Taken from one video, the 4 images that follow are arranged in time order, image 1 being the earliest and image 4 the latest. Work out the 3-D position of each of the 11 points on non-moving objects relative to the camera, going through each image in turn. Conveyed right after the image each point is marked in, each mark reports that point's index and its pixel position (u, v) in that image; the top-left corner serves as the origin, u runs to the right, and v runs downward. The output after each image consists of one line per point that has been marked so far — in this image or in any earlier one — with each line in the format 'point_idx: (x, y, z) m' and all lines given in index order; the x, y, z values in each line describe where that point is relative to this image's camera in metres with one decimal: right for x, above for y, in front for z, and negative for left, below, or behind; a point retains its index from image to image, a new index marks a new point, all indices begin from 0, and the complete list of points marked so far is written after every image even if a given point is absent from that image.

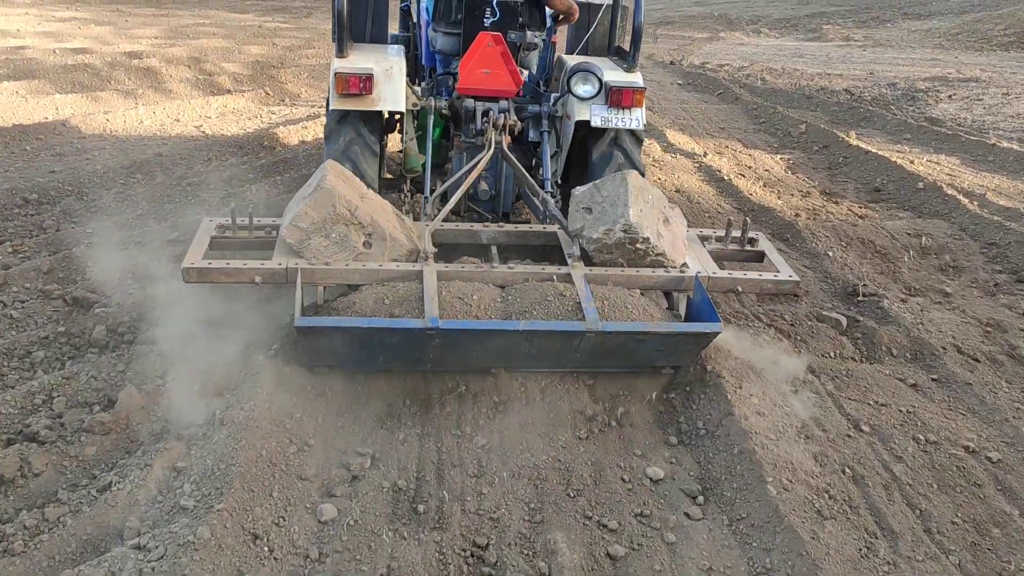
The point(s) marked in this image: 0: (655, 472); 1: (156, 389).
0: (+0.4, -0.5, +2.6) m
1: (-1.1, -0.3, +2.8) m
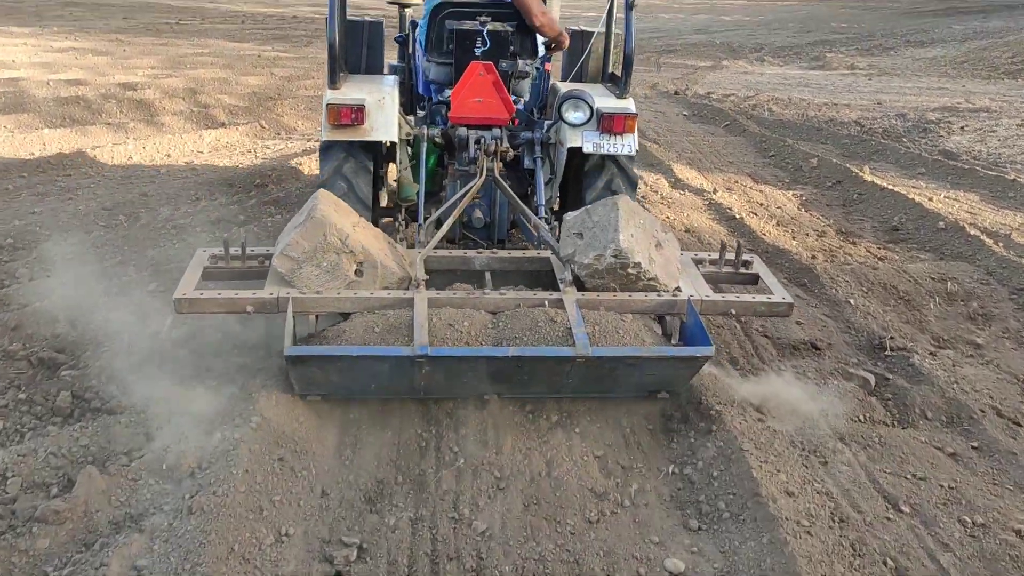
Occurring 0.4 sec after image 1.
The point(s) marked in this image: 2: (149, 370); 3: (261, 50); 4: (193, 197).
0: (+0.4, -0.7, +2.3) m
1: (-1.1, -0.5, +2.5) m
2: (-1.3, -0.3, +3.1) m
3: (-4.4, +4.2, +15.7) m
4: (-1.9, +0.5, +5.3) m
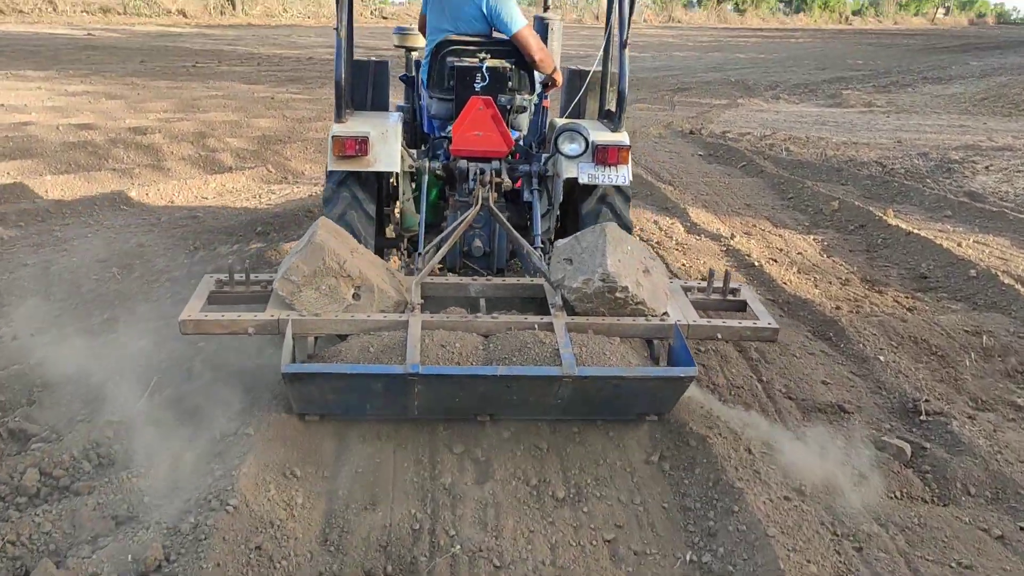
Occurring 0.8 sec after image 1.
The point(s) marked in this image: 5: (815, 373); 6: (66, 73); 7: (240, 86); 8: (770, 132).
0: (+0.4, -0.9, +2.1) m
1: (-1.1, -0.7, +2.3) m
2: (-1.3, -0.5, +2.9) m
3: (-4.2, +3.5, +15.7) m
4: (-1.9, +0.2, +5.2) m
5: (+1.3, -0.4, +3.8) m
6: (-8.7, +4.2, +17.4) m
7: (-5.0, +3.7, +16.4) m
8: (+3.4, +2.1, +11.9) m
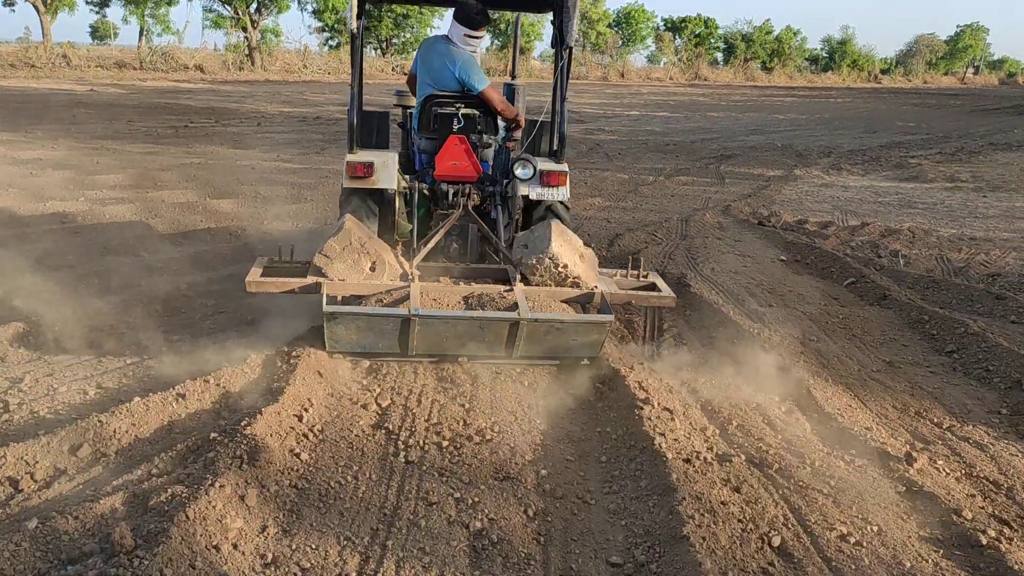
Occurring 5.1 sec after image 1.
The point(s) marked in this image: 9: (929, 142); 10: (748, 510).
0: (+0.4, -1.6, -0.5) m
1: (-1.1, -1.4, -0.1) m
2: (-1.3, -1.3, +0.5) m
3: (-3.8, +1.9, +13.6) m
4: (-1.8, -0.7, +2.8) m
5: (+1.3, -1.2, +1.3) m
6: (-8.3, +2.6, +15.3) m
7: (-4.7, +2.2, +14.3) m
8: (+3.7, +0.7, +9.5) m
9: (+9.0, +3.1, +19.0) m
10: (+0.8, -0.8, +3.0) m
